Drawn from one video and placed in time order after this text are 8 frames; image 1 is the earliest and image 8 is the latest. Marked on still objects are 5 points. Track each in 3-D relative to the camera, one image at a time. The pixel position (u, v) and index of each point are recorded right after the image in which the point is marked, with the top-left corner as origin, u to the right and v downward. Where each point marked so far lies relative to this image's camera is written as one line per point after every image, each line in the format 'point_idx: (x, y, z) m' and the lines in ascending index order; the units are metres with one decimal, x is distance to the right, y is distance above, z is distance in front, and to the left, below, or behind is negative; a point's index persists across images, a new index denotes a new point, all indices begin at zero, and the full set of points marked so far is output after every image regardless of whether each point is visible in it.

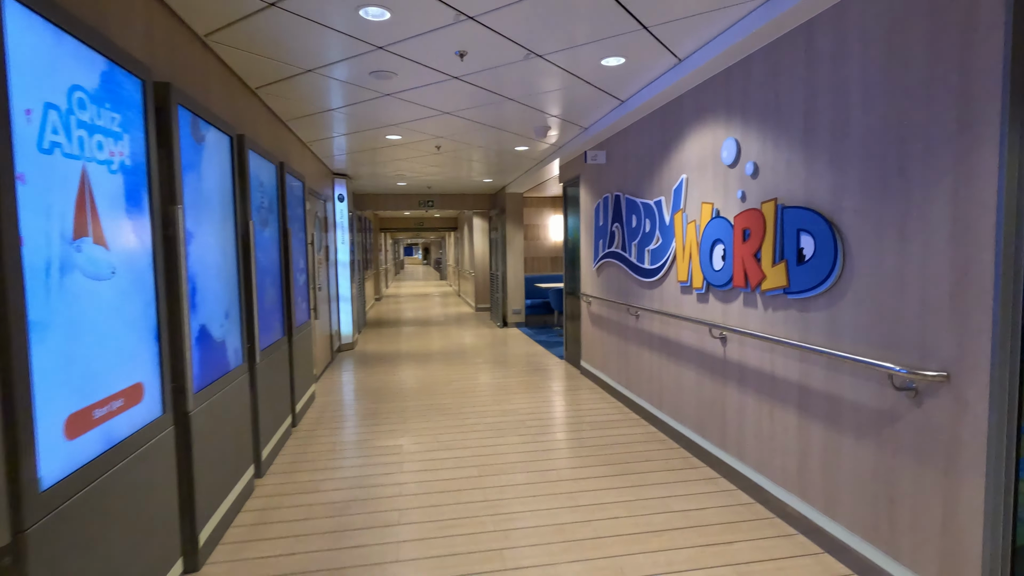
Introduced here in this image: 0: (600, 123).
0: (+0.8, +1.5, +4.9) m
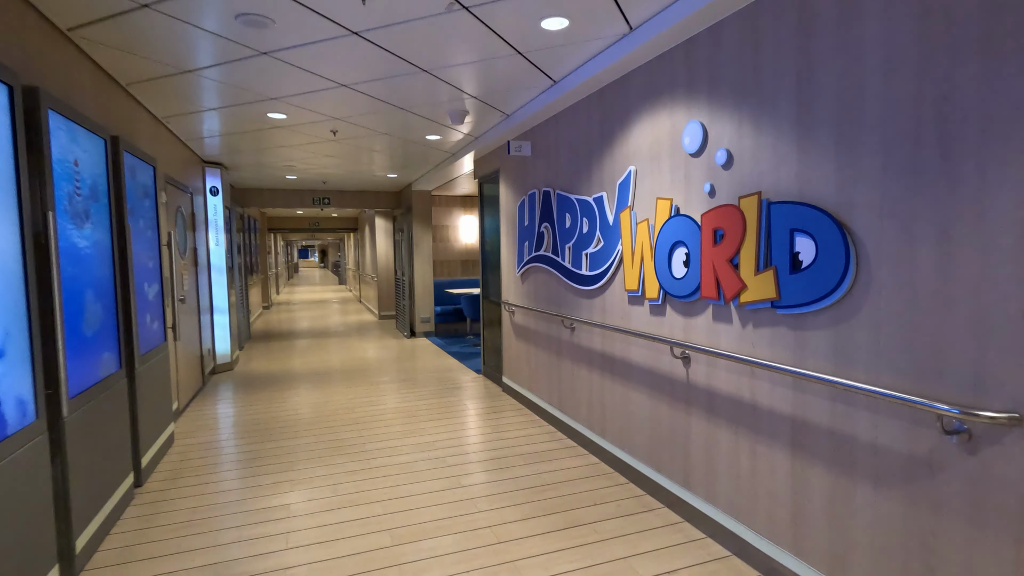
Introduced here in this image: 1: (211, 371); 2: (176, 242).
0: (+0.1, +1.4, +4.3) m
1: (-3.6, -1.0, +6.4) m
2: (-3.2, +0.4, +5.1) m
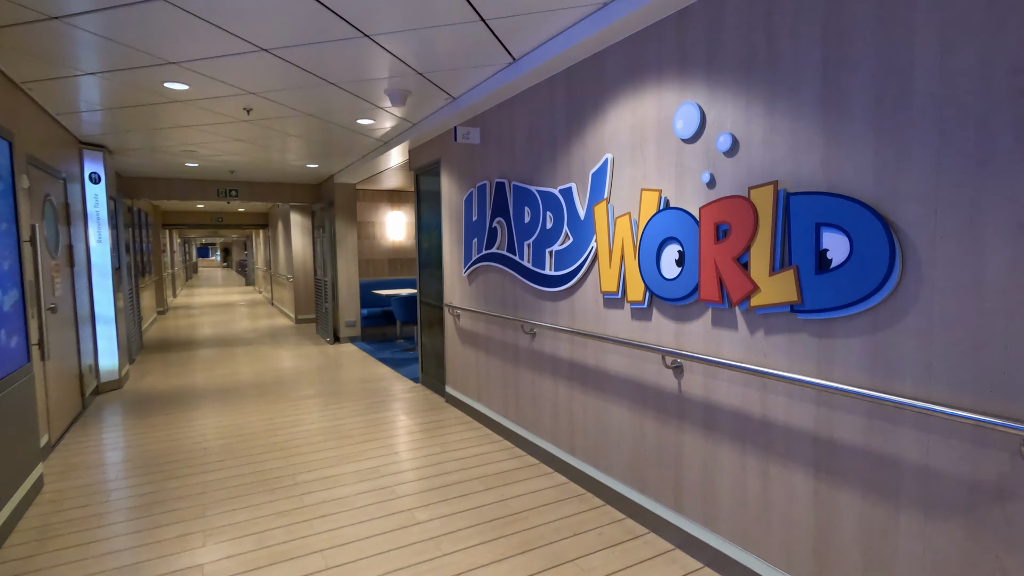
0: (-0.3, +1.4, +3.9) m
1: (-4.2, -1.1, +5.4) m
2: (-3.6, +0.4, +4.2) m
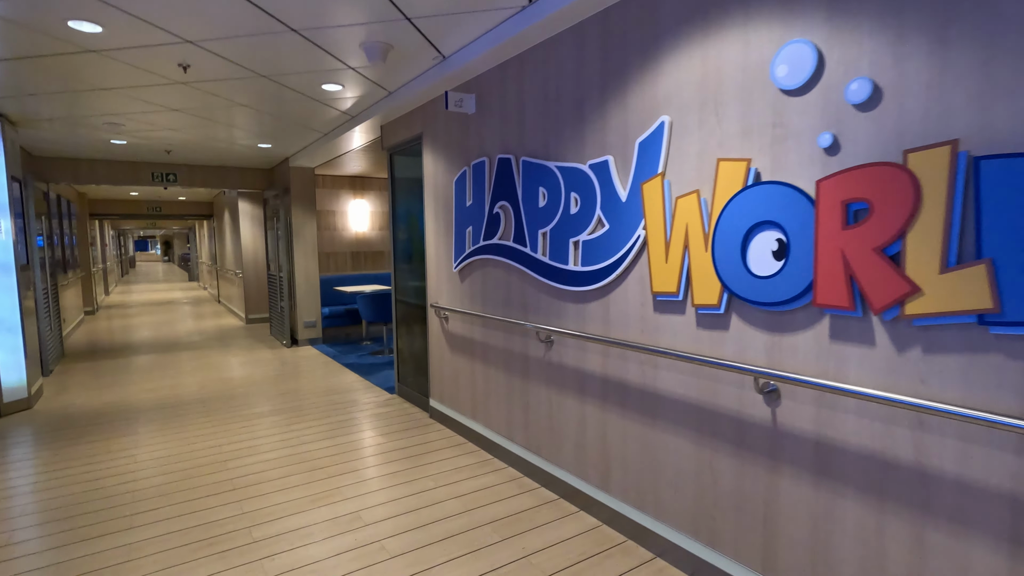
0: (-0.2, +1.4, +3.2) m
1: (-4.3, -1.1, +4.4) m
2: (-3.6, +0.4, +3.2) m
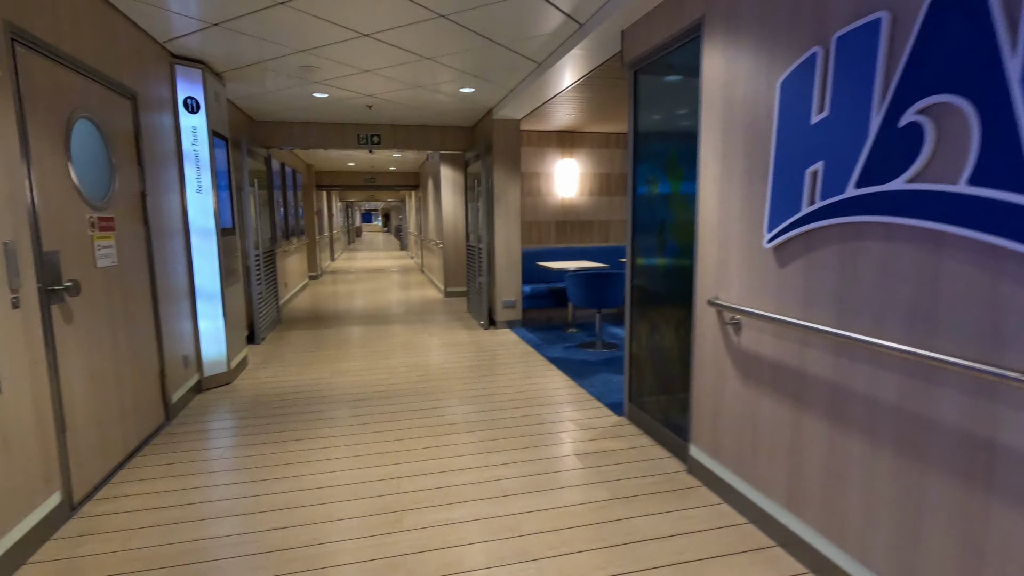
0: (+1.0, +1.4, +1.5) m
1: (-2.5, -0.8, +4.1) m
2: (-2.2, +0.5, +2.7) m
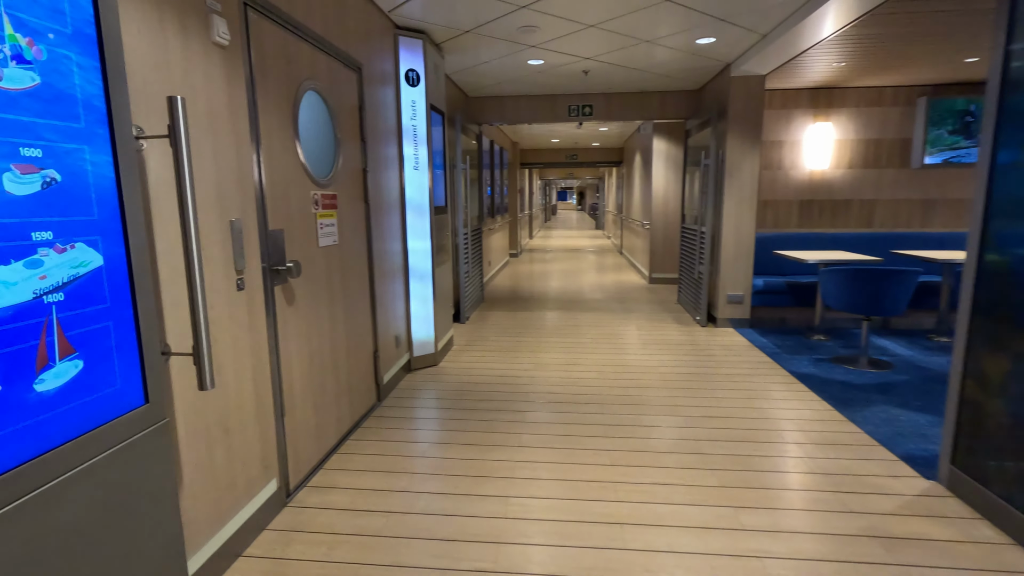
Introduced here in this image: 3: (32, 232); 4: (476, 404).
0: (+1.6, +1.3, +0.3) m
1: (-0.8, -0.6, +4.1) m
2: (-1.0, +0.6, +2.6) m
3: (-1.0, +0.1, +1.1) m
4: (-0.2, -0.8, +3.7) m
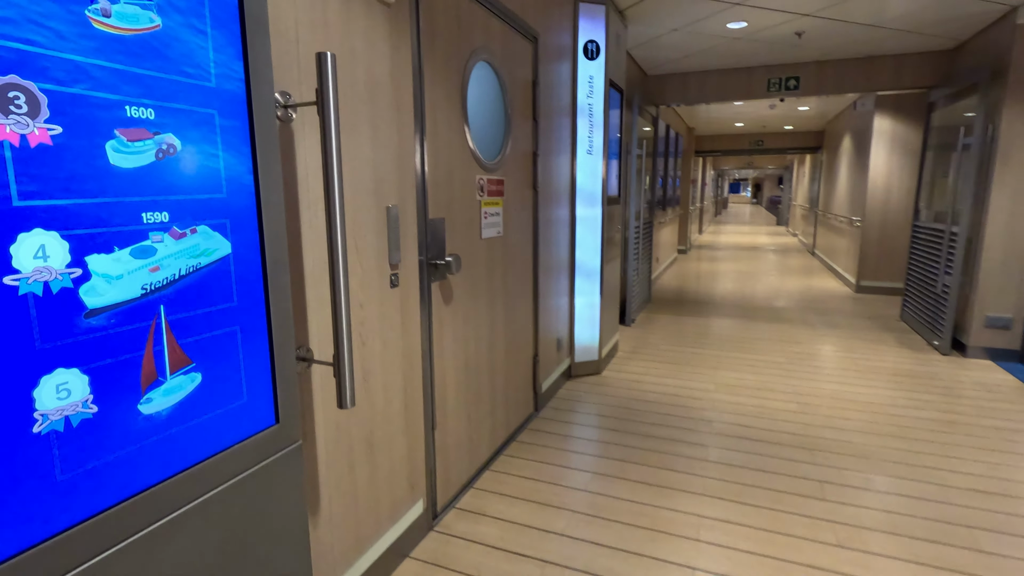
0: (+1.7, +1.2, -0.7) m
1: (+0.3, -0.6, +3.7) m
2: (-0.2, +0.6, +2.3) m
3: (-0.6, +0.1, +0.9) m
4: (+0.8, -0.8, +3.2) m
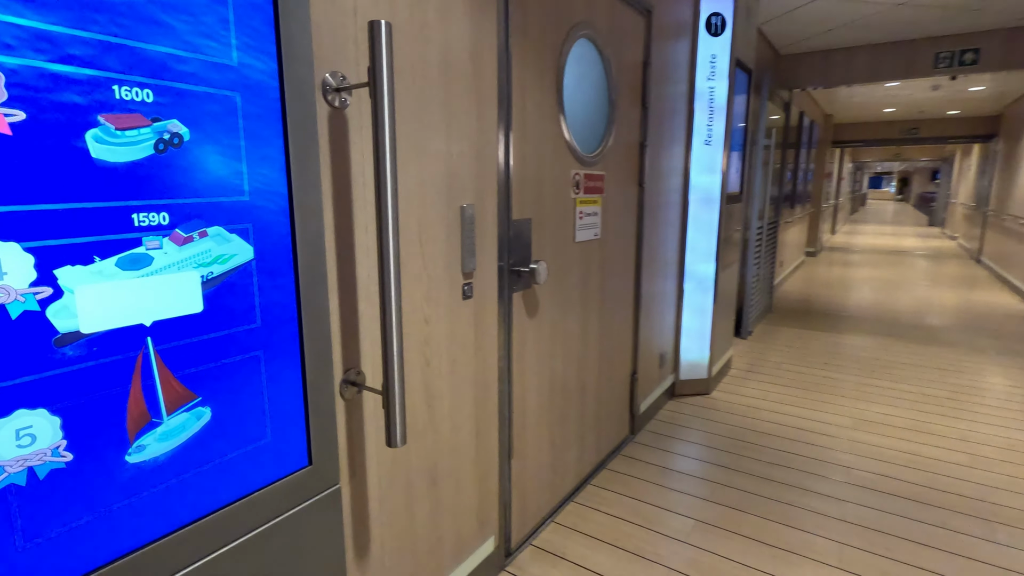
0: (+1.5, +1.0, -1.3) m
1: (+0.9, -0.7, +3.3) m
2: (+0.2, +0.6, +2.0) m
3: (-0.5, +0.1, +0.8) m
4: (+1.3, -0.9, +2.7) m
